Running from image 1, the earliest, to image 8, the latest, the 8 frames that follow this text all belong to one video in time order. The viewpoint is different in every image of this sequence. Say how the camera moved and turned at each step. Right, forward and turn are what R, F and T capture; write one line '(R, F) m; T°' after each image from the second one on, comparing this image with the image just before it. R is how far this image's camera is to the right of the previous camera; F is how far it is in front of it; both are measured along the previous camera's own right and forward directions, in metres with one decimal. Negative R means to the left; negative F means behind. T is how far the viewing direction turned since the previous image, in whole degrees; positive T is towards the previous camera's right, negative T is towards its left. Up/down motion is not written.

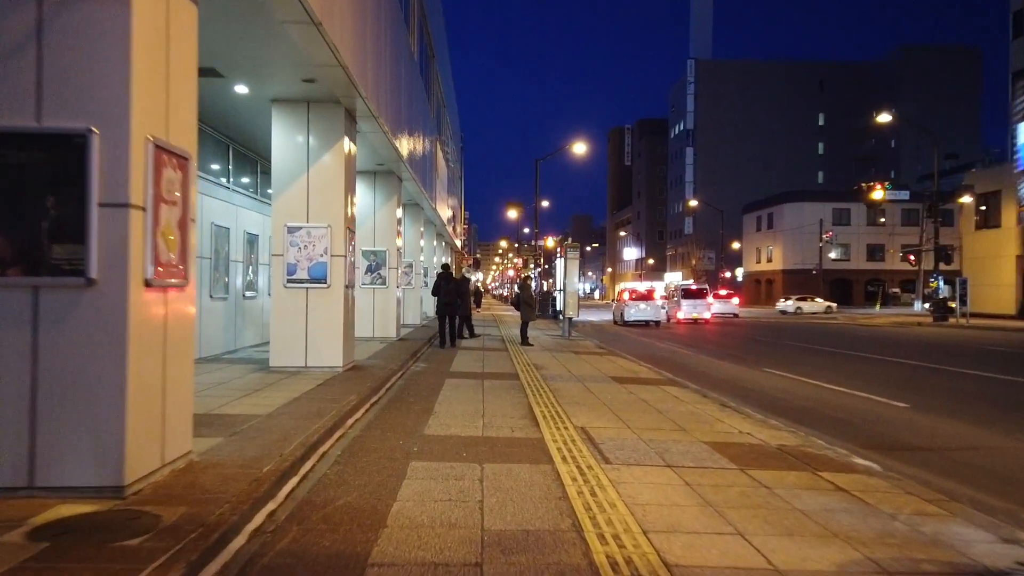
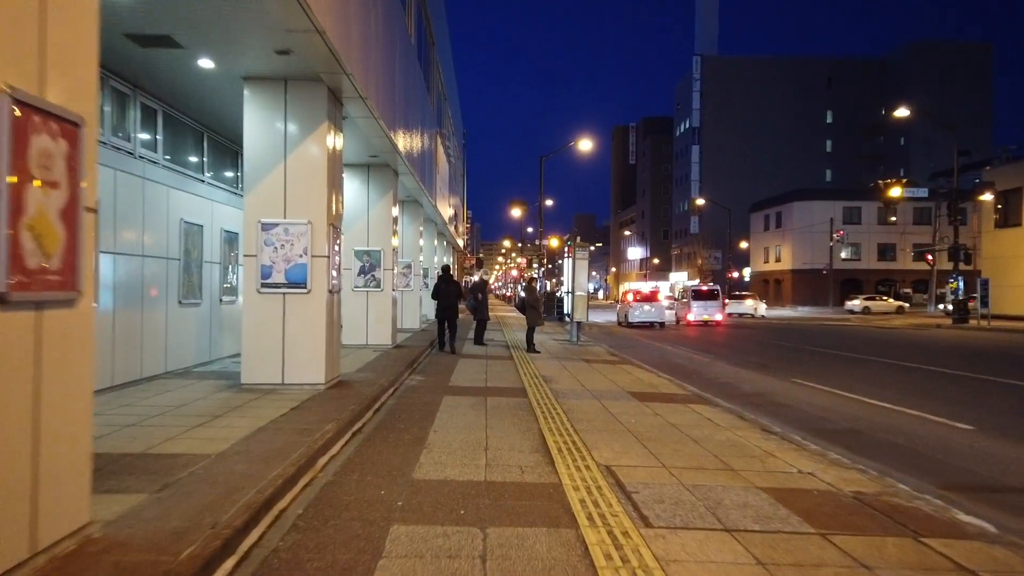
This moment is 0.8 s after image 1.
(-0.1, +1.7) m; 0°
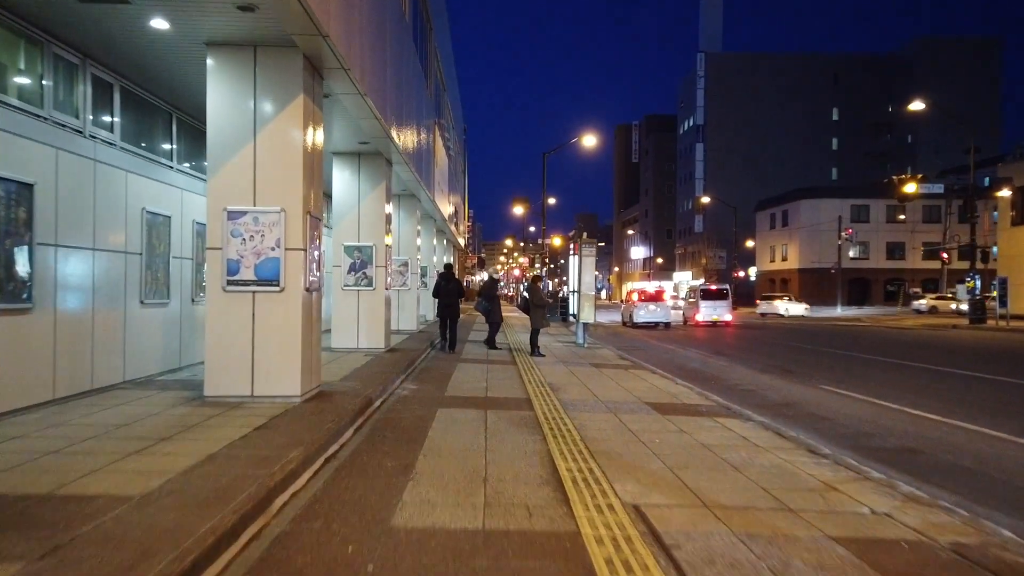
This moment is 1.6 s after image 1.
(0.0, +1.5) m; 0°
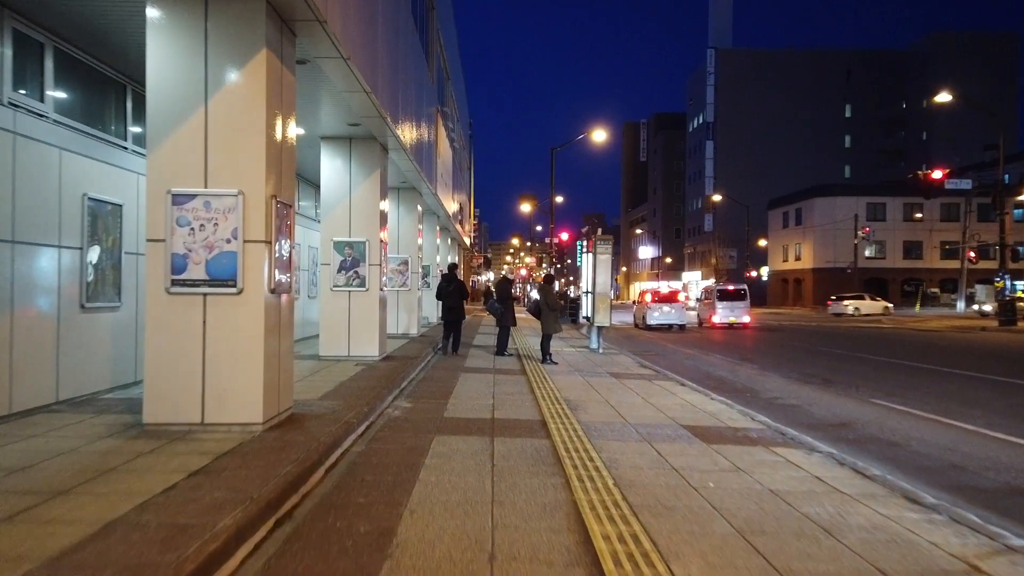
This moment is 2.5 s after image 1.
(-0.1, +2.0) m; -1°
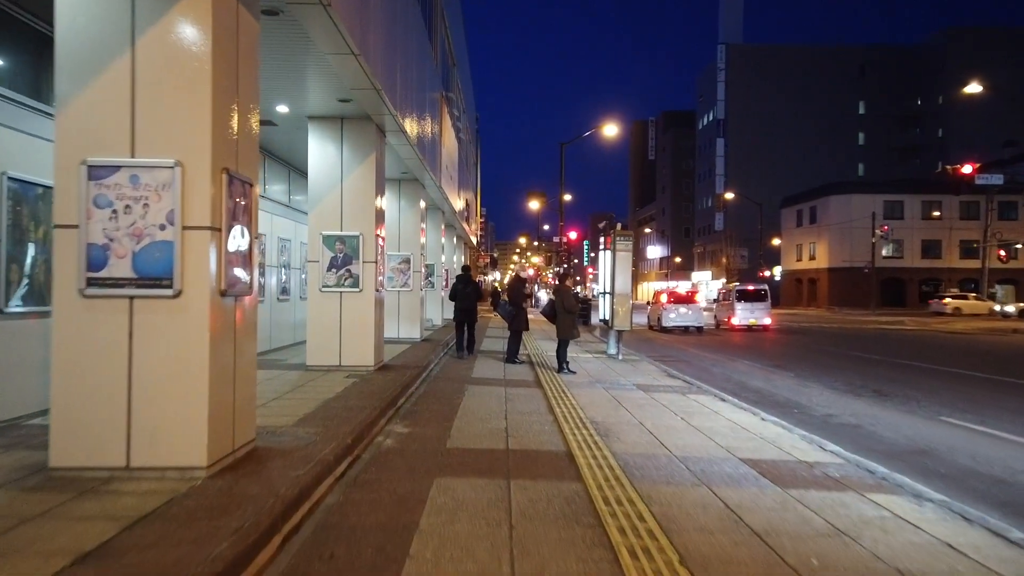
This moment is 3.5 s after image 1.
(-0.2, +1.9) m; -1°
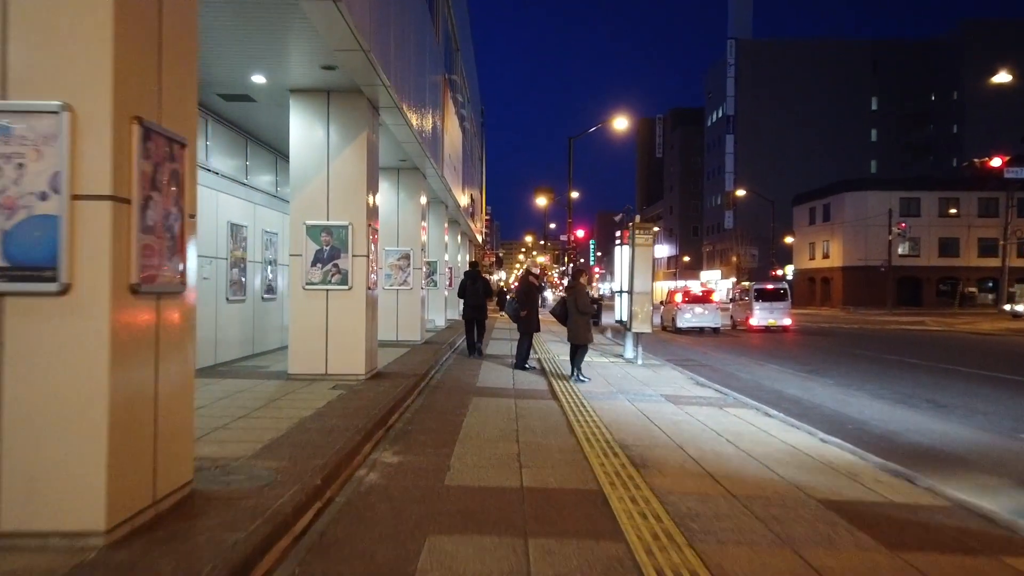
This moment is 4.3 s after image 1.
(-0.1, +1.8) m; 0°
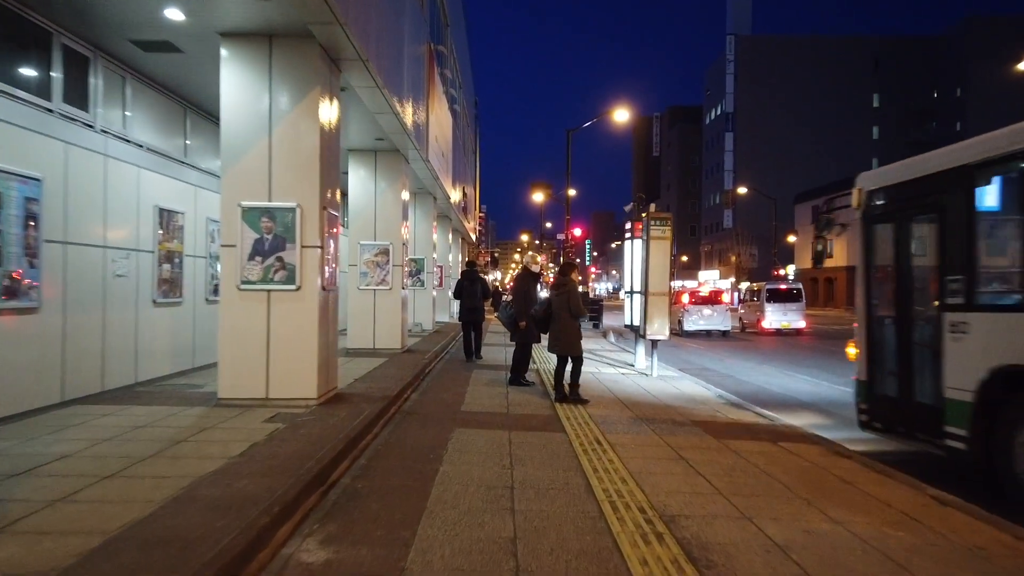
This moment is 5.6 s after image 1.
(0.0, +2.7) m; 0°
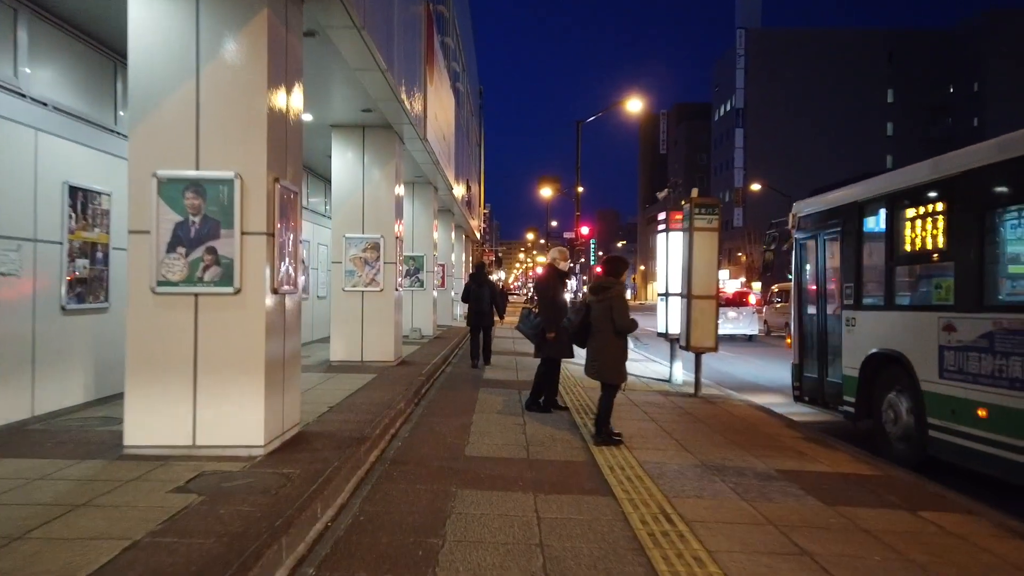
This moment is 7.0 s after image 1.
(-0.2, +2.8) m; 0°
